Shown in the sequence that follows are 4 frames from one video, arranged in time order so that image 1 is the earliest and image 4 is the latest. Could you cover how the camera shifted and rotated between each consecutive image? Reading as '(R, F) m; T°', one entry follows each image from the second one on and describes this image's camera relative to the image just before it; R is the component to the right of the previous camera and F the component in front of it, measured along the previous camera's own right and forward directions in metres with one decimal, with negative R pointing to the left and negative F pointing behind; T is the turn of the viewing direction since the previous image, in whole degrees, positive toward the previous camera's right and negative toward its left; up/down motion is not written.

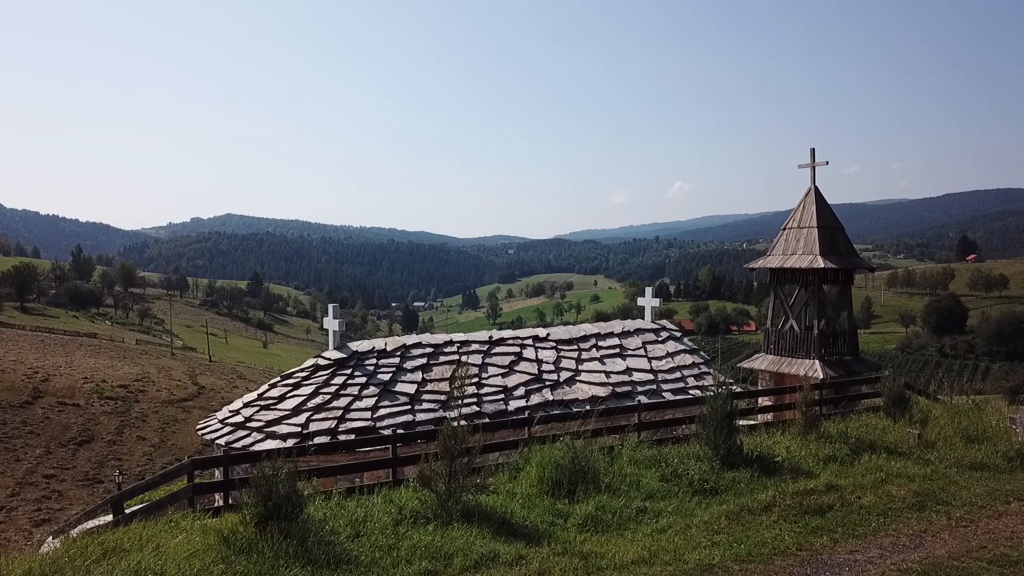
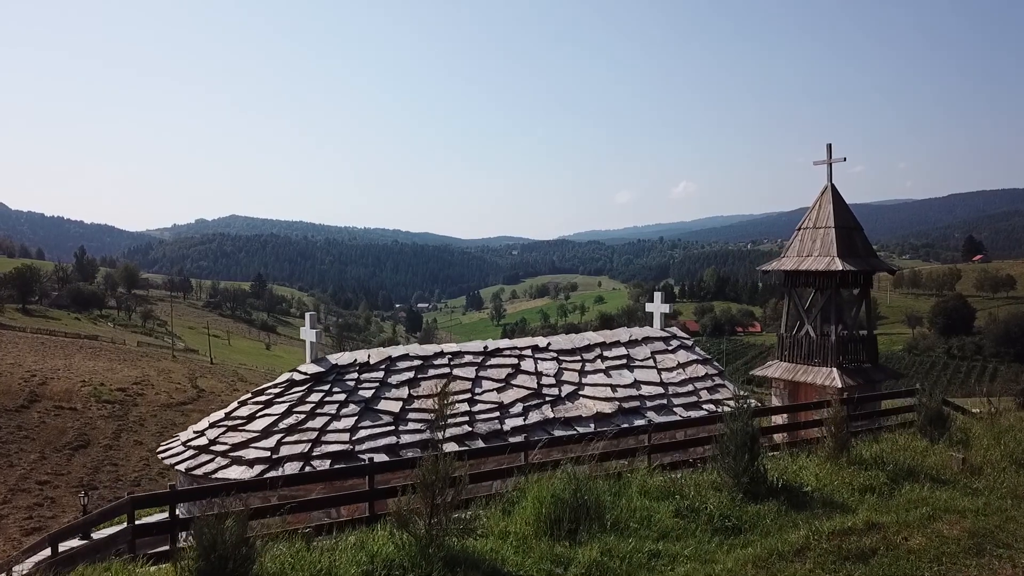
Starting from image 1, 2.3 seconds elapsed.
(+0.1, +0.8) m; 0°
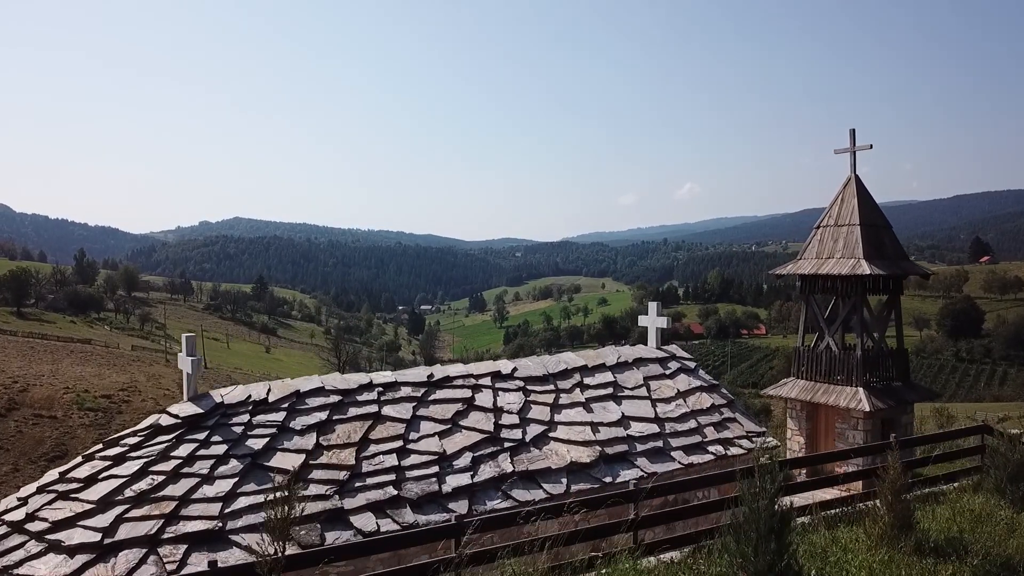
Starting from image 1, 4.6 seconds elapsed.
(+0.6, +1.8) m; 0°
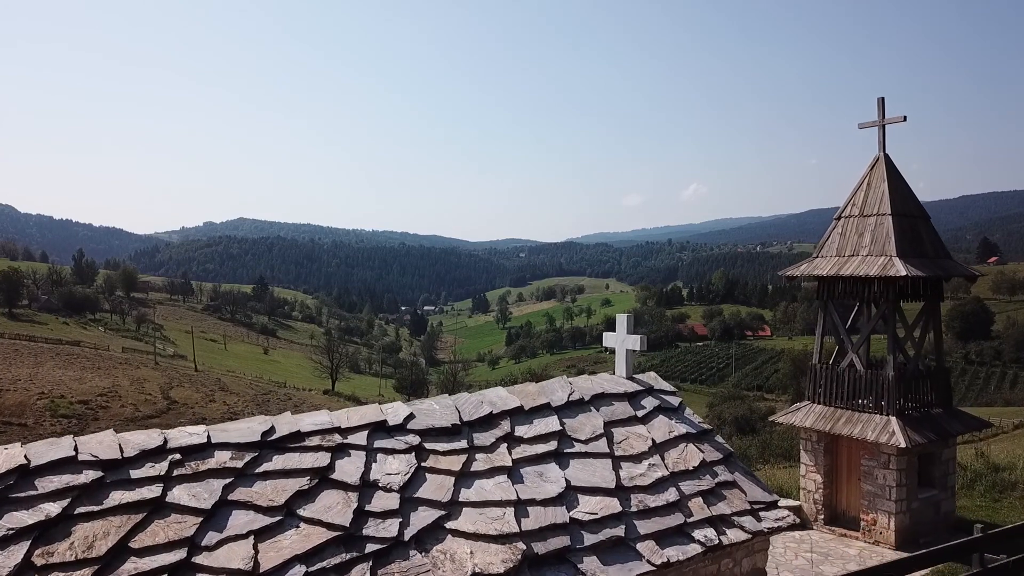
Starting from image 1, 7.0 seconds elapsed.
(+0.9, +2.3) m; 0°
